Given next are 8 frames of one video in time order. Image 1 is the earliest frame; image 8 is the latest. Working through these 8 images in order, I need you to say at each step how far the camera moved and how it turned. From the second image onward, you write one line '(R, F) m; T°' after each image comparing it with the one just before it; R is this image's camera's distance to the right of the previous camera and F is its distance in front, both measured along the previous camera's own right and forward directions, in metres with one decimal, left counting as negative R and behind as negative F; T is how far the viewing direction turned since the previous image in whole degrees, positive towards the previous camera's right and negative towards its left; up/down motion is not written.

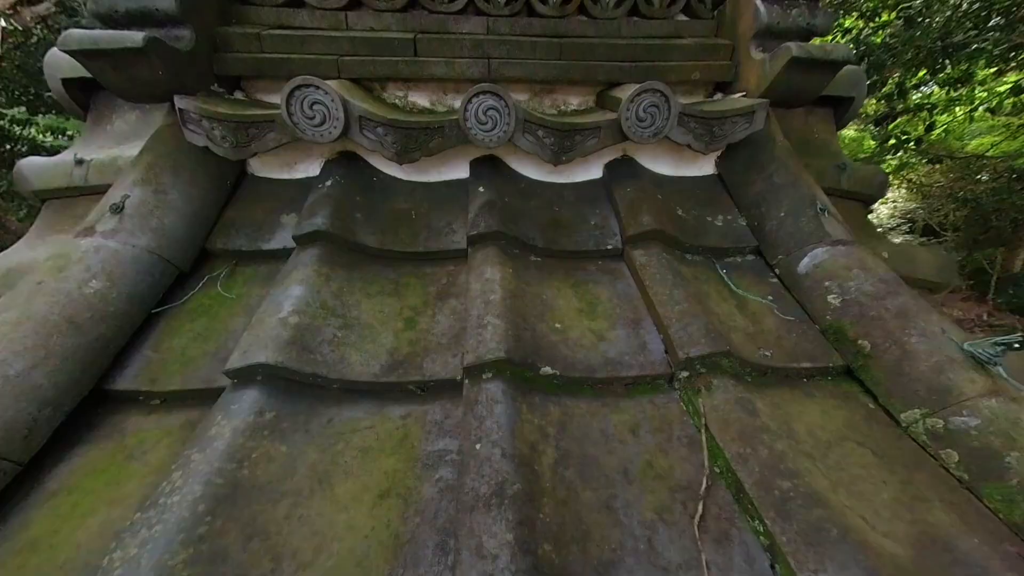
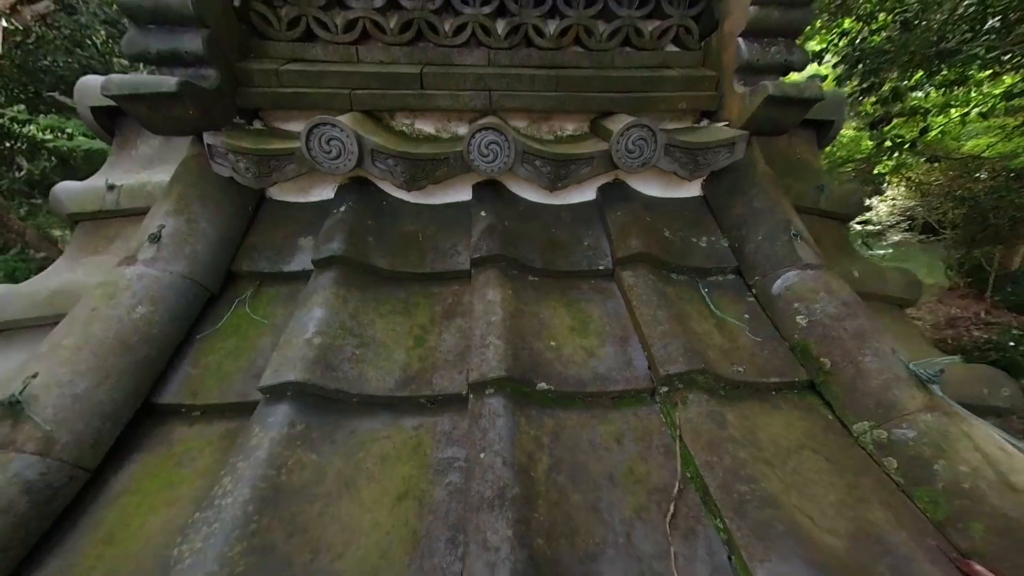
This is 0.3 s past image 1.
(0.0, -0.1) m; 0°
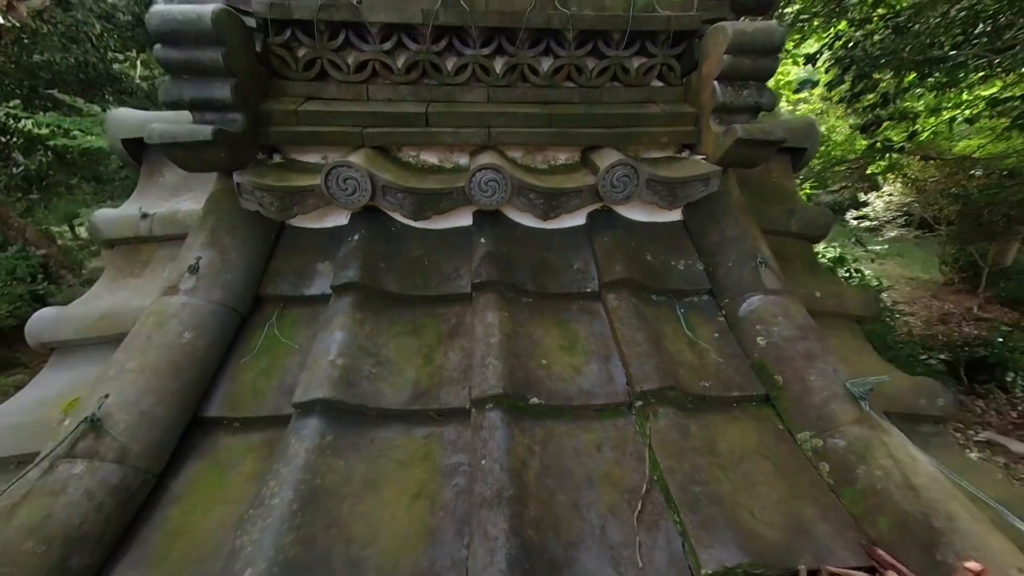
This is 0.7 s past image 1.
(0.0, -0.1) m; 0°
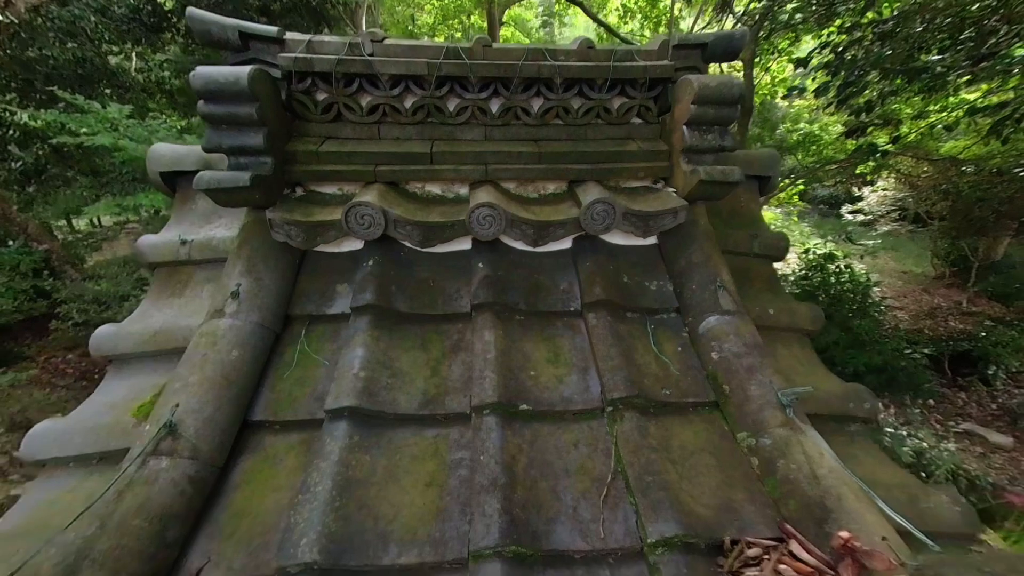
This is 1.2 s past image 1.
(0.0, -0.2) m; 0°
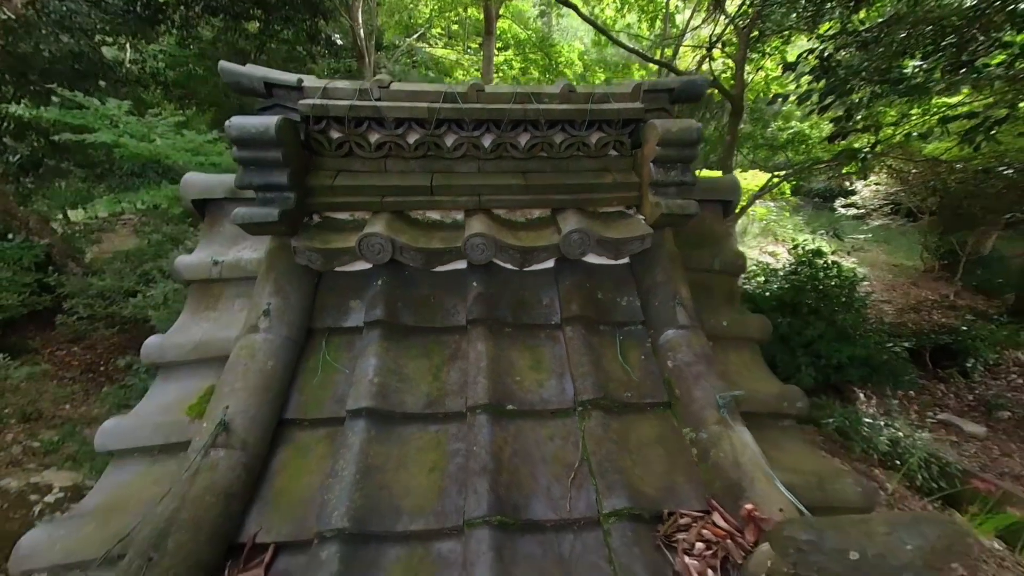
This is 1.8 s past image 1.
(0.0, -0.2) m; 0°
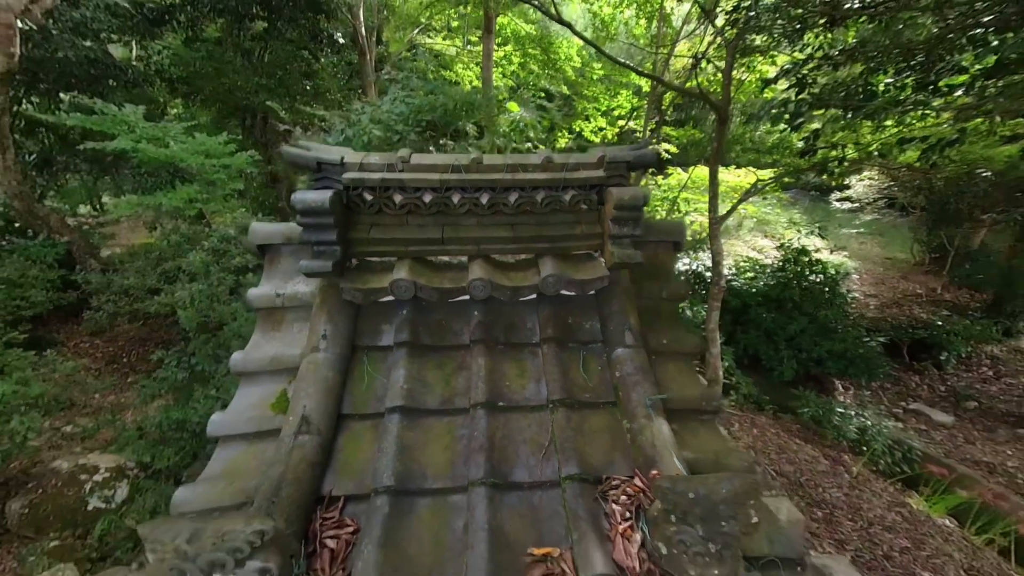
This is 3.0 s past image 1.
(0.0, -0.5) m; 0°
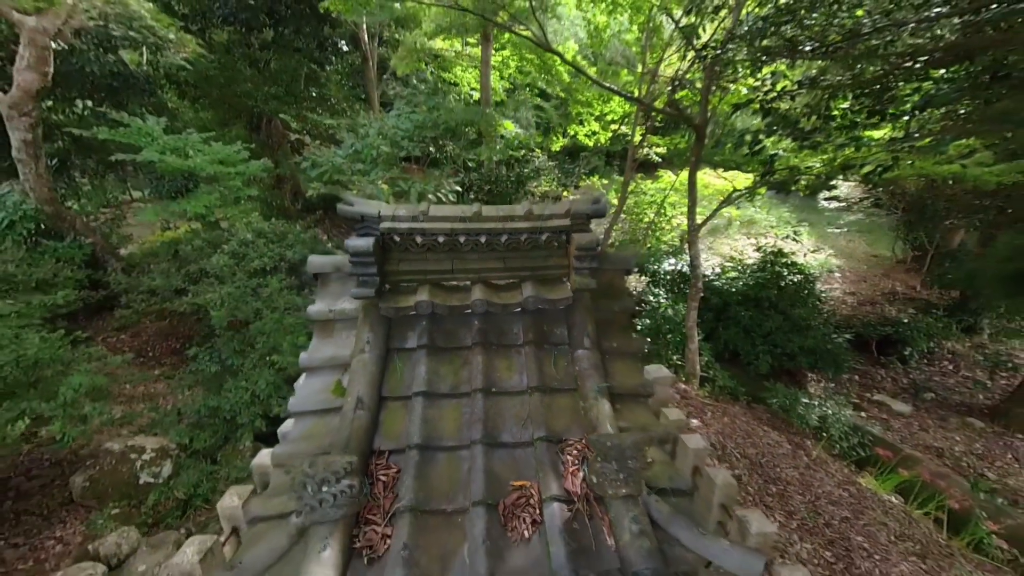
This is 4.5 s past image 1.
(0.0, -0.7) m; 0°
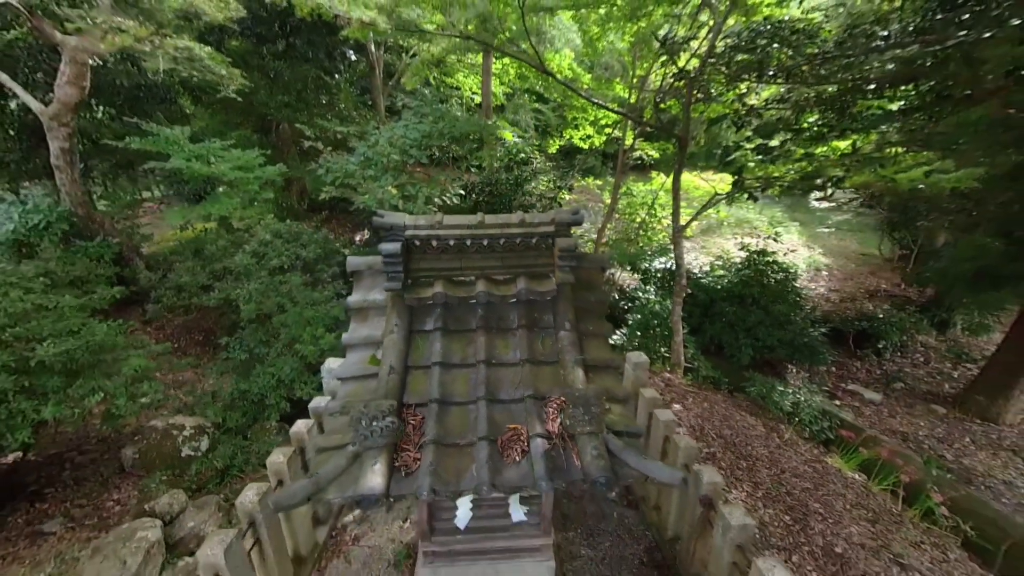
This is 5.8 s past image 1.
(0.0, -0.7) m; 0°
